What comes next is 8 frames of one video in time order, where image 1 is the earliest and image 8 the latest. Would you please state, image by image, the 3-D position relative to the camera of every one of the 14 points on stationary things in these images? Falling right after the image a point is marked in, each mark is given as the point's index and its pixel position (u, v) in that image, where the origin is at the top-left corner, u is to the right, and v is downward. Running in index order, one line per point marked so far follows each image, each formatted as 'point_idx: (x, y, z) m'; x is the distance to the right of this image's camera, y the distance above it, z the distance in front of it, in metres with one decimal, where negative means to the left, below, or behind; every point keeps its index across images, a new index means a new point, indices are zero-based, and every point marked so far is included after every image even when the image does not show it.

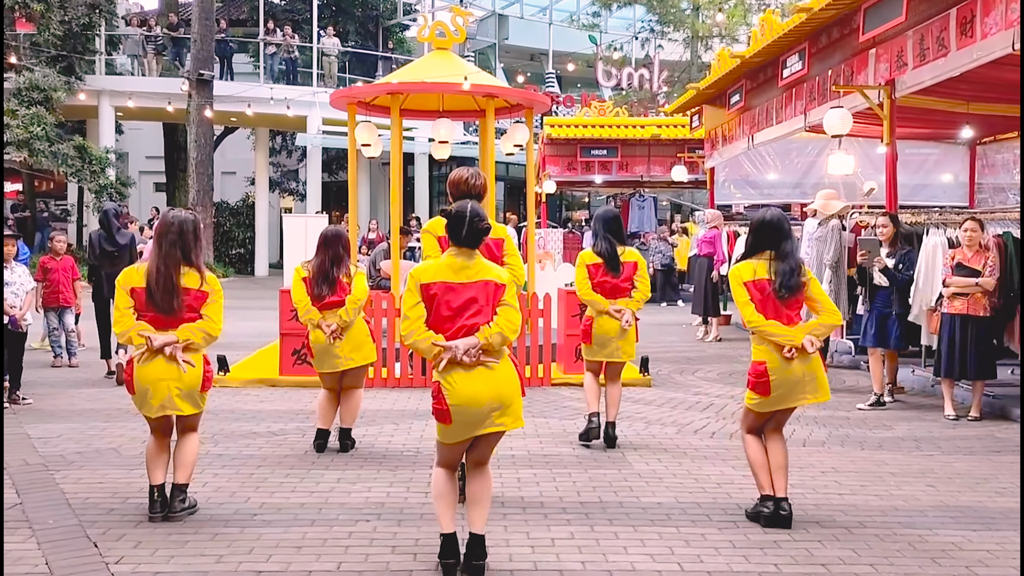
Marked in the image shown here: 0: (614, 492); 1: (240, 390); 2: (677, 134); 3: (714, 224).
0: (+0.6, -1.2, +5.3) m
1: (-2.6, -1.0, +9.0) m
2: (+3.4, +3.2, +19.7) m
3: (+2.9, +0.9, +13.8) m
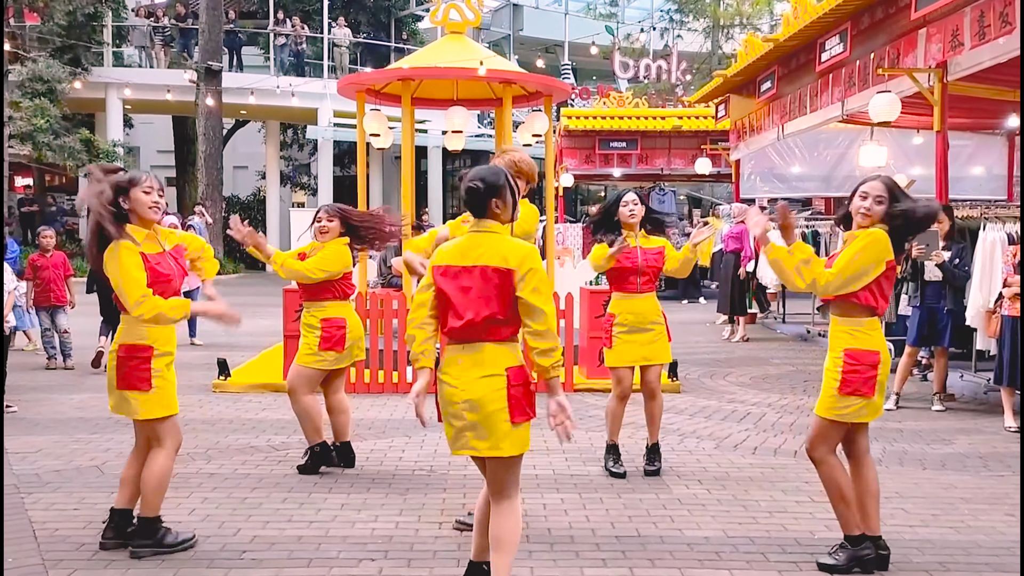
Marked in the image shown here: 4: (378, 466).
0: (+0.7, -1.2, +4.7) m
1: (-2.4, -1.0, +8.4) m
2: (+3.7, +3.3, +19.0) m
3: (+3.2, +1.0, +13.1) m
4: (-0.8, -1.1, +6.0) m
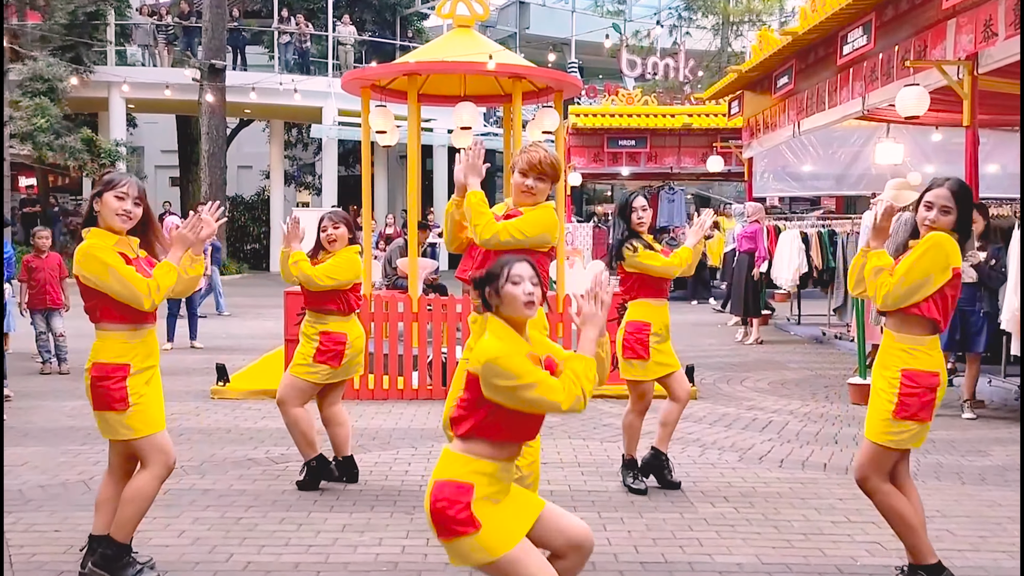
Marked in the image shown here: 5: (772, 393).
0: (+0.8, -1.2, +4.3) m
1: (-2.3, -1.0, +8.0) m
2: (+3.9, +3.2, +18.6) m
3: (+3.3, +0.9, +12.7) m
4: (-0.8, -1.1, +5.6) m
5: (+2.5, -1.0, +8.9) m
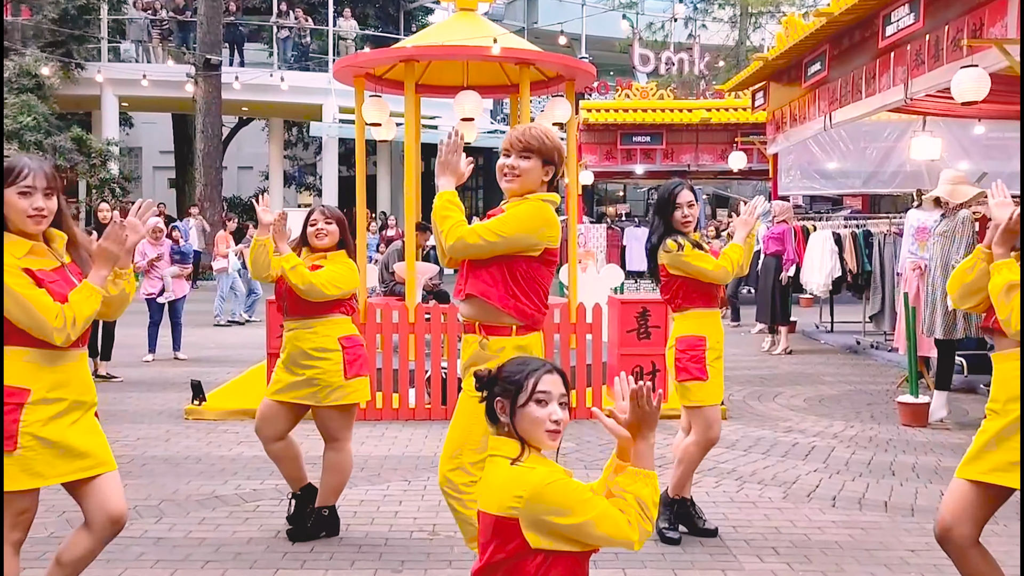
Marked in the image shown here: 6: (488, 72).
0: (+0.8, -1.2, +3.5) m
1: (-2.2, -1.0, +7.2) m
2: (+4.0, +3.2, +17.7) m
3: (+3.4, +0.9, +11.8) m
4: (-0.7, -1.2, +4.8) m
5: (+2.5, -1.0, +8.0) m
6: (-0.2, +2.2, +9.5) m
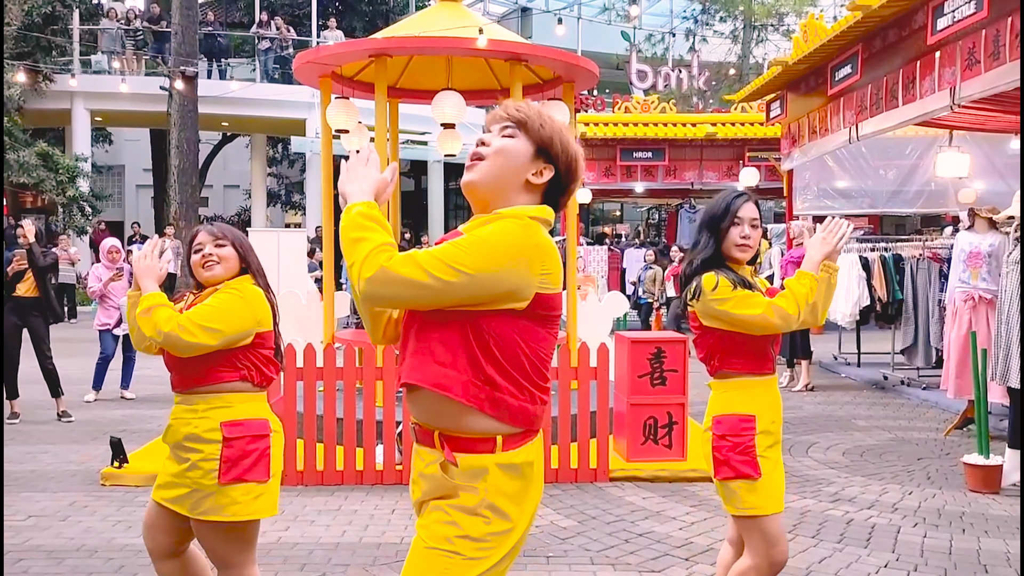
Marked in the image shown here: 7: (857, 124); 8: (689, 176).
0: (+0.7, -1.4, +2.2) m
1: (-2.3, -1.3, +5.9) m
2: (+3.9, +2.7, +16.6) m
3: (+3.3, +0.5, +10.6) m
4: (-0.8, -1.4, +3.5) m
5: (+2.4, -1.3, +6.8) m
6: (-0.3, +1.9, +8.3) m
7: (+3.6, +1.7, +9.8) m
8: (+3.2, +2.0, +17.1) m
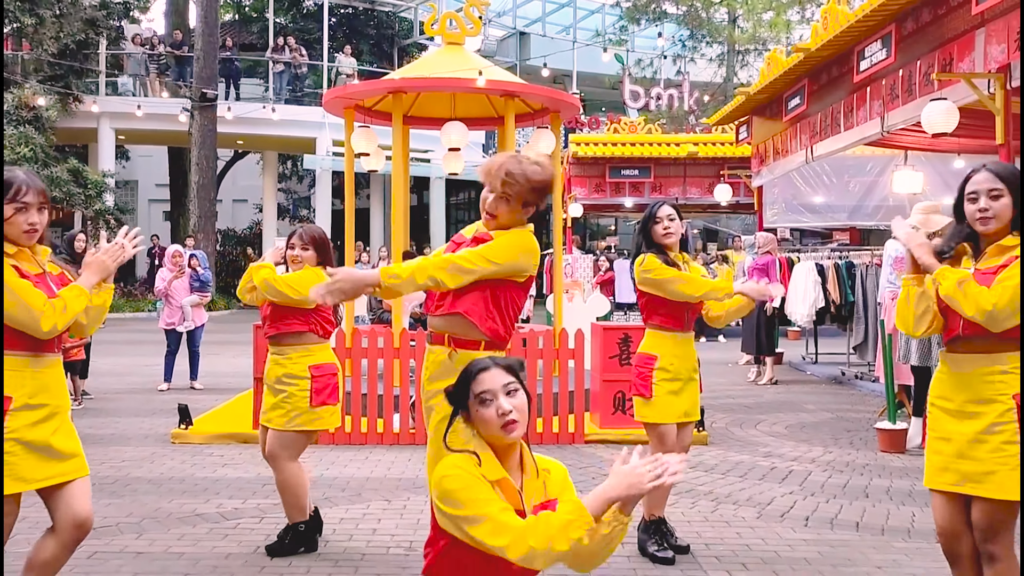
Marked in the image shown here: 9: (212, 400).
0: (+0.7, -1.3, +3.5) m
1: (-2.4, -1.2, +7.3) m
2: (+3.9, +2.6, +18.0) m
3: (+3.2, +0.5, +12.0) m
4: (-0.9, -1.3, +4.8) m
5: (+2.4, -1.3, +8.1) m
6: (-0.4, +1.9, +9.7) m
7: (+3.5, +1.7, +11.2) m
8: (+3.1, +1.9, +18.5) m
9: (-3.1, -1.2, +10.1) m
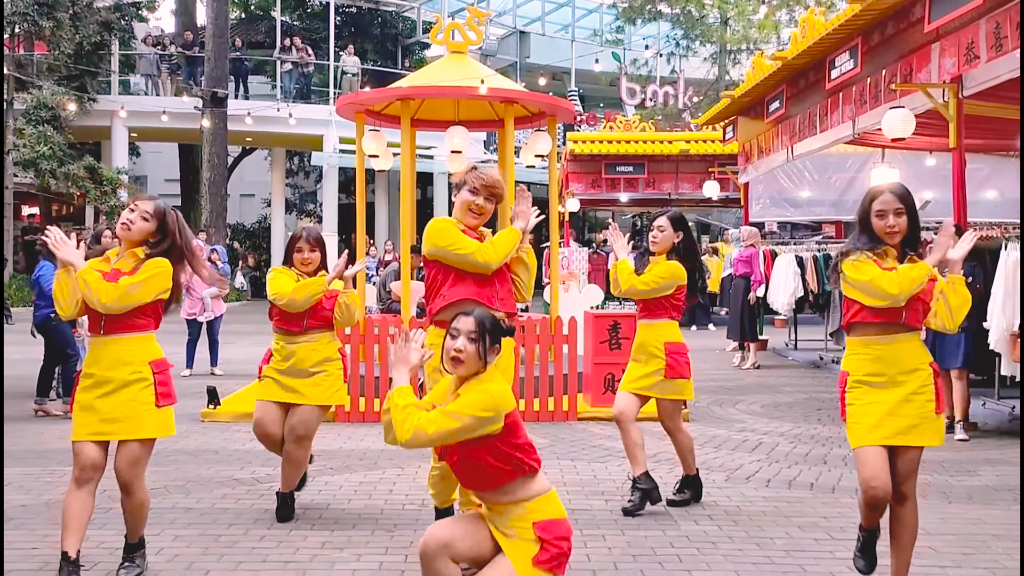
0: (+0.7, -1.3, +4.3) m
1: (-2.4, -1.2, +8.0) m
2: (+3.8, +2.7, +18.7) m
3: (+3.2, +0.6, +12.8) m
4: (-0.9, -1.3, +5.6) m
5: (+2.4, -1.2, +8.9) m
6: (-0.4, +2.0, +10.4) m
7: (+3.5, +1.8, +11.9) m
8: (+3.1, +2.0, +19.2) m
9: (-3.1, -1.1, +10.8) m
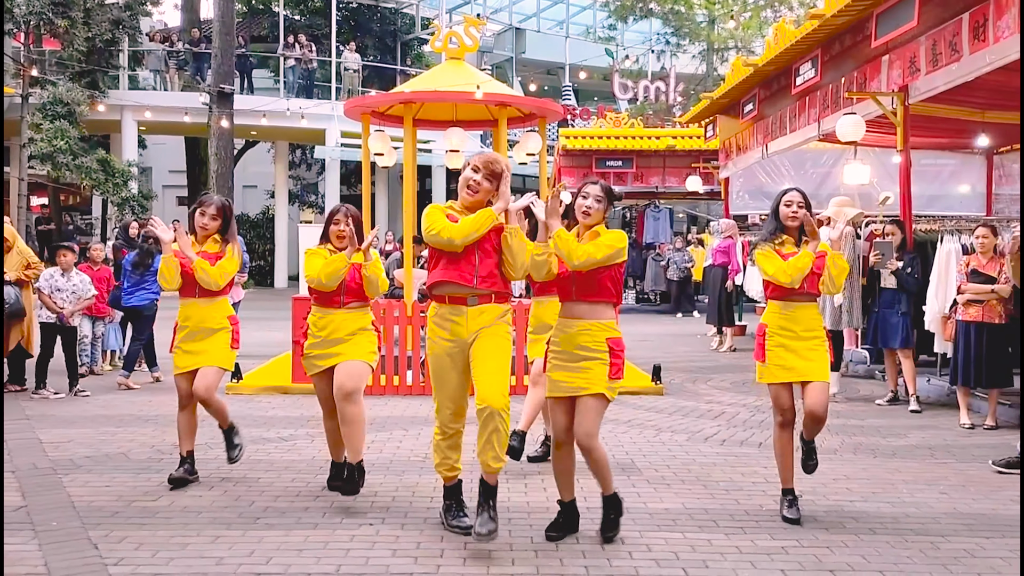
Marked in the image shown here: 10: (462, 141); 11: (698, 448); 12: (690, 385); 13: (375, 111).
0: (+0.6, -1.2, +5.3) m
1: (-2.5, -1.0, +9.0) m
2: (+3.7, +3.0, +19.7) m
3: (+3.1, +0.8, +13.7) m
4: (-0.9, -1.2, +6.6) m
5: (+2.3, -1.1, +9.9) m
6: (-0.5, +2.1, +11.4) m
7: (+3.4, +1.9, +12.9) m
8: (+3.0, +2.3, +20.2) m
9: (-3.2, -0.9, +11.8) m
10: (-0.6, +1.7, +10.9) m
11: (+1.3, -1.2, +6.8) m
12: (+1.9, -1.0, +10.2) m
13: (-1.6, +2.1, +11.1) m
